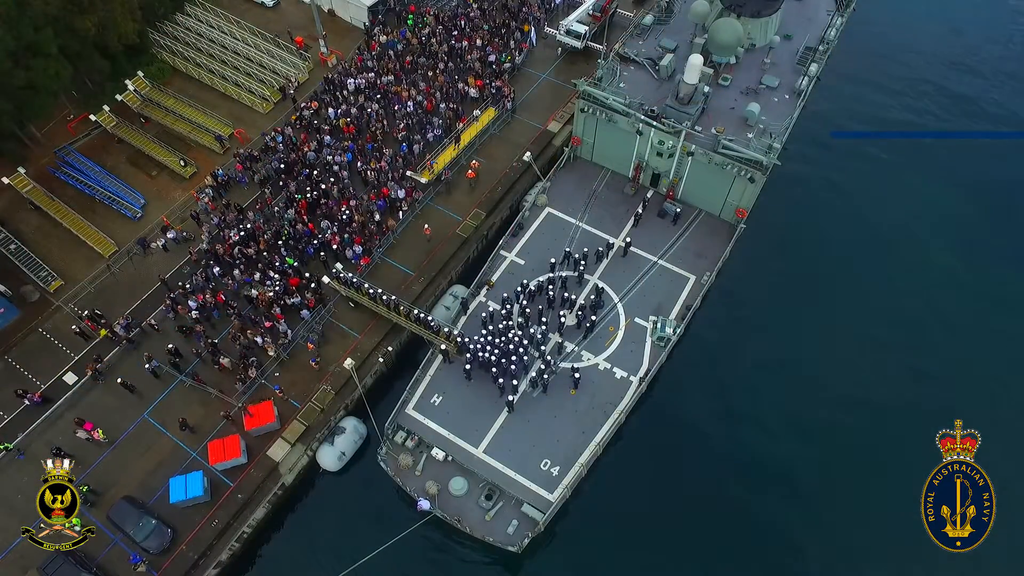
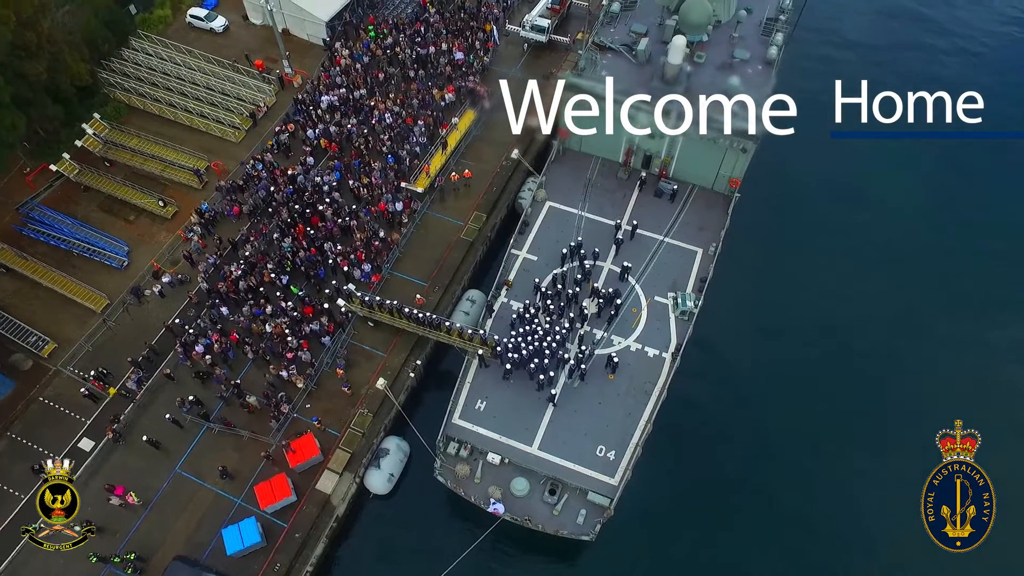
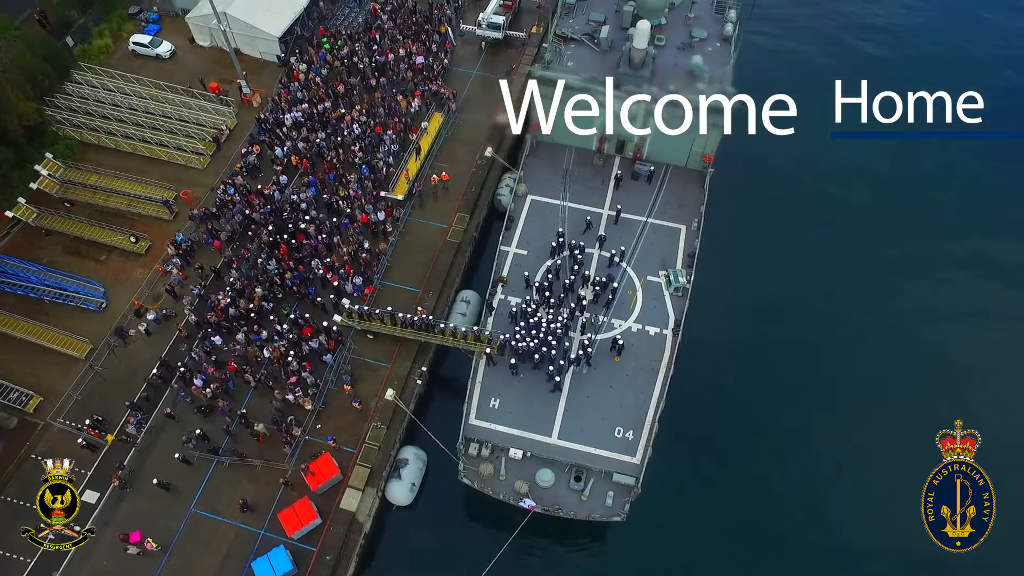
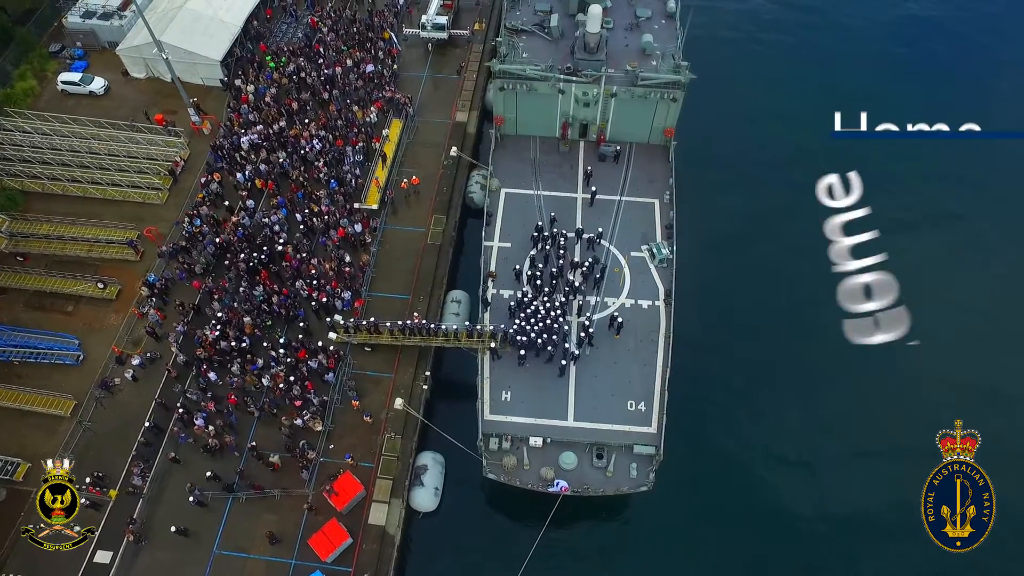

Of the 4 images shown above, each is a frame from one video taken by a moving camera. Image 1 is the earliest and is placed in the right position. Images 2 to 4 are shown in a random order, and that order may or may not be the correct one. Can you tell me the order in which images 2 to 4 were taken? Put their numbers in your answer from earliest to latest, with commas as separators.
2, 3, 4
